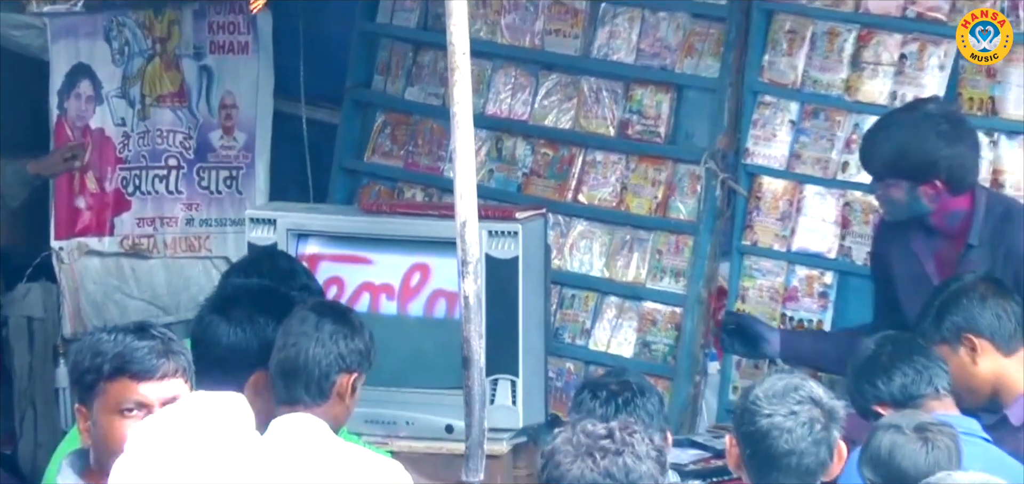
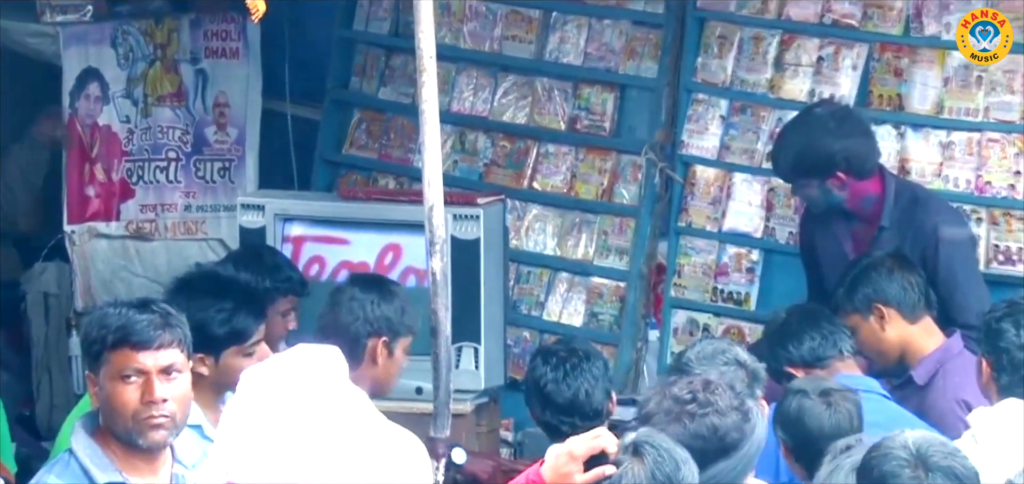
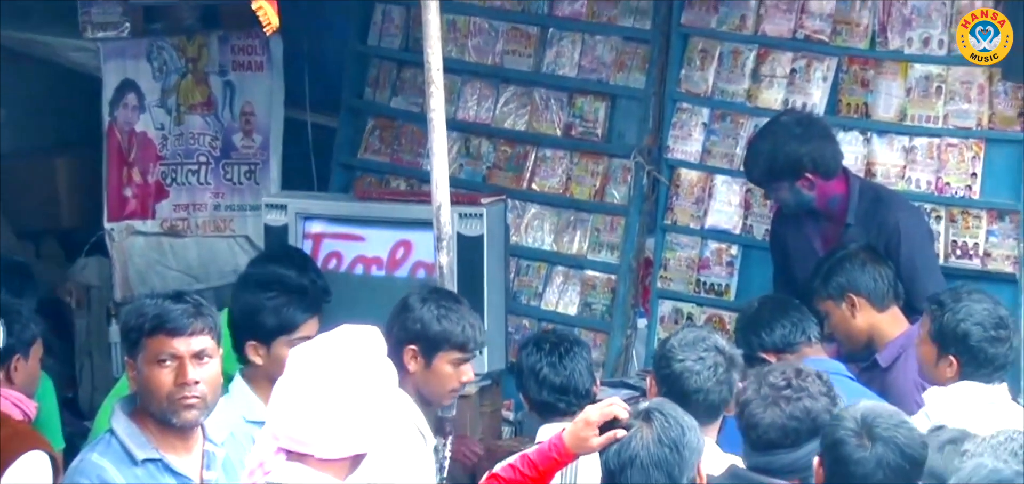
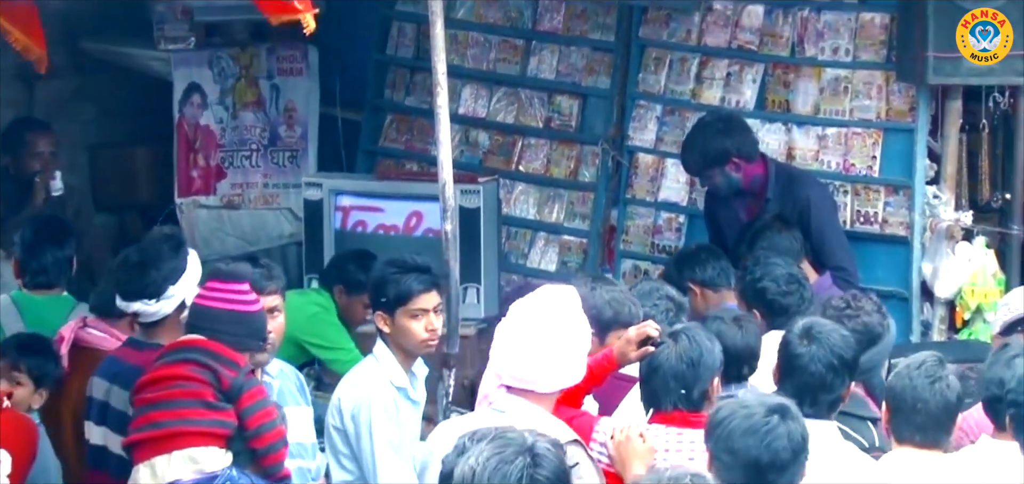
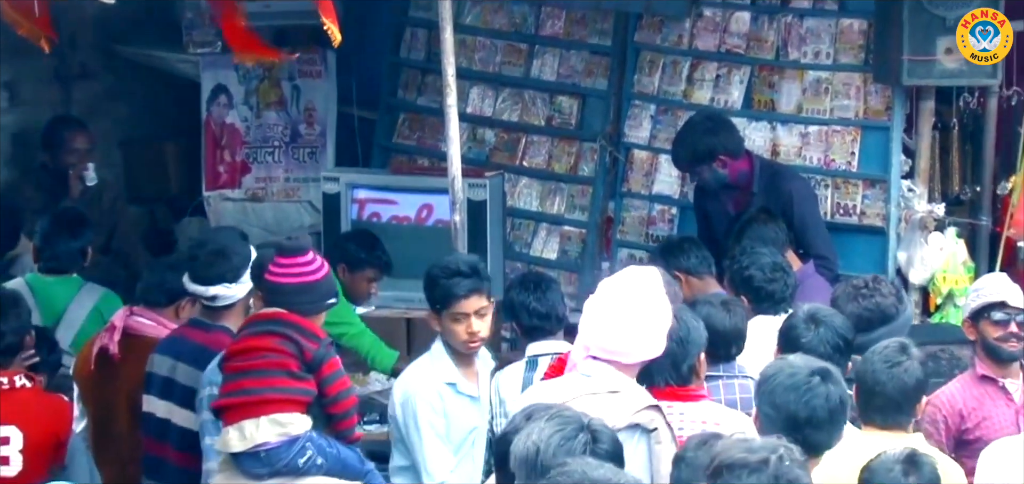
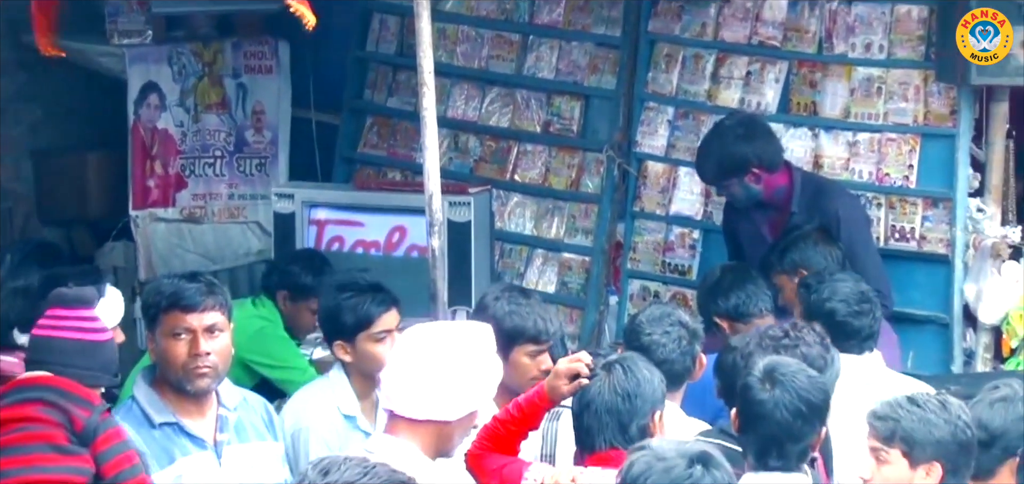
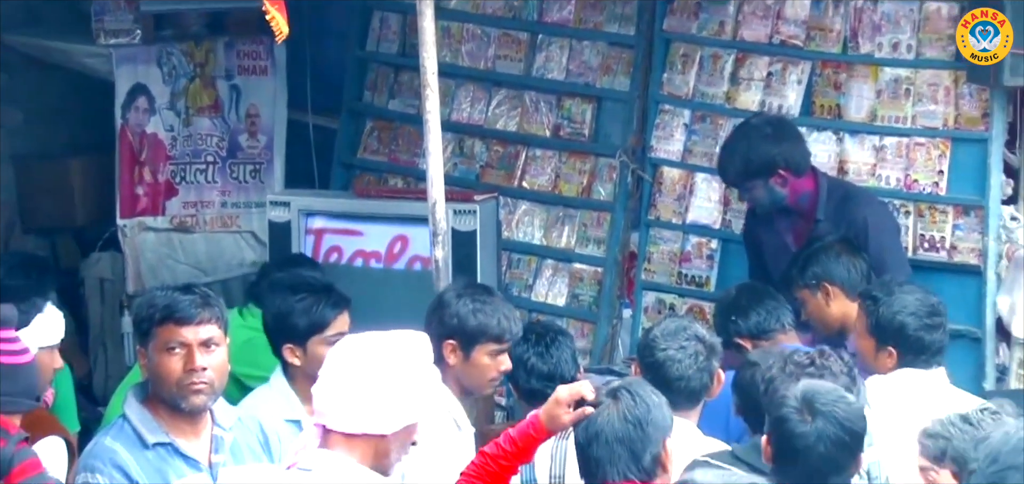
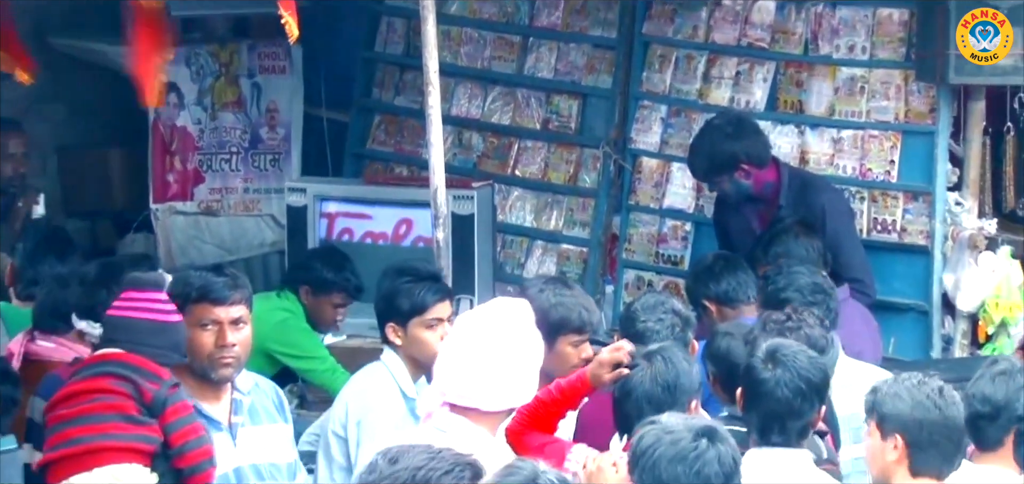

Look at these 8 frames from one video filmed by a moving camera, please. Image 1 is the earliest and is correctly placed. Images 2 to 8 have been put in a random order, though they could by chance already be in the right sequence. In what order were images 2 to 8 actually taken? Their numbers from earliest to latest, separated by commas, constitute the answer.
2, 3, 7, 6, 8, 4, 5
